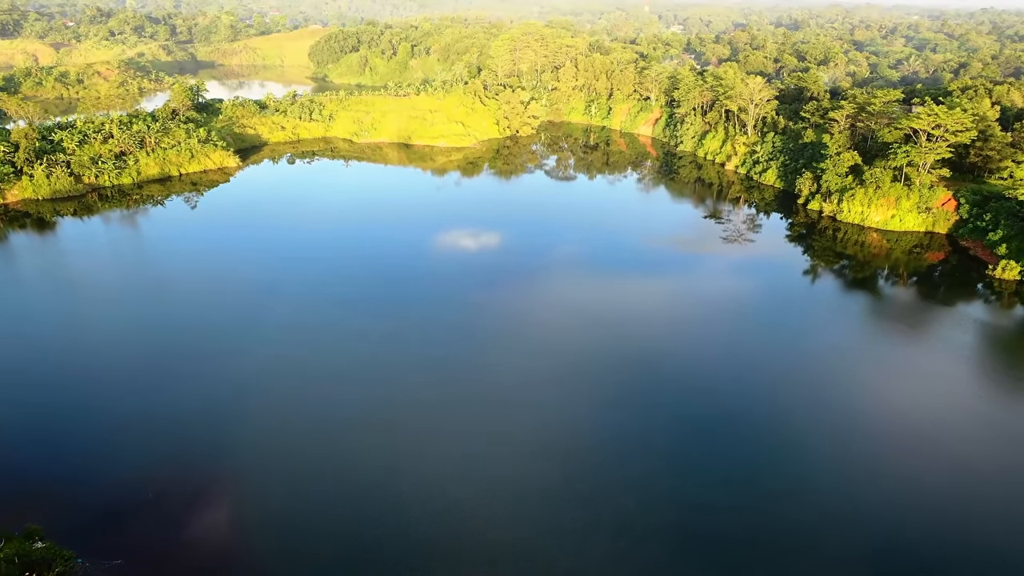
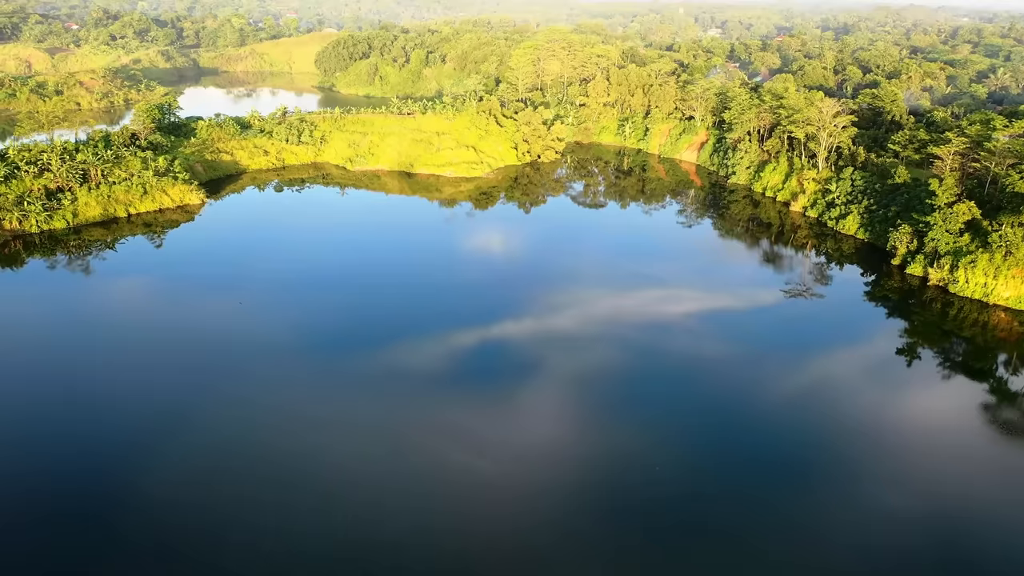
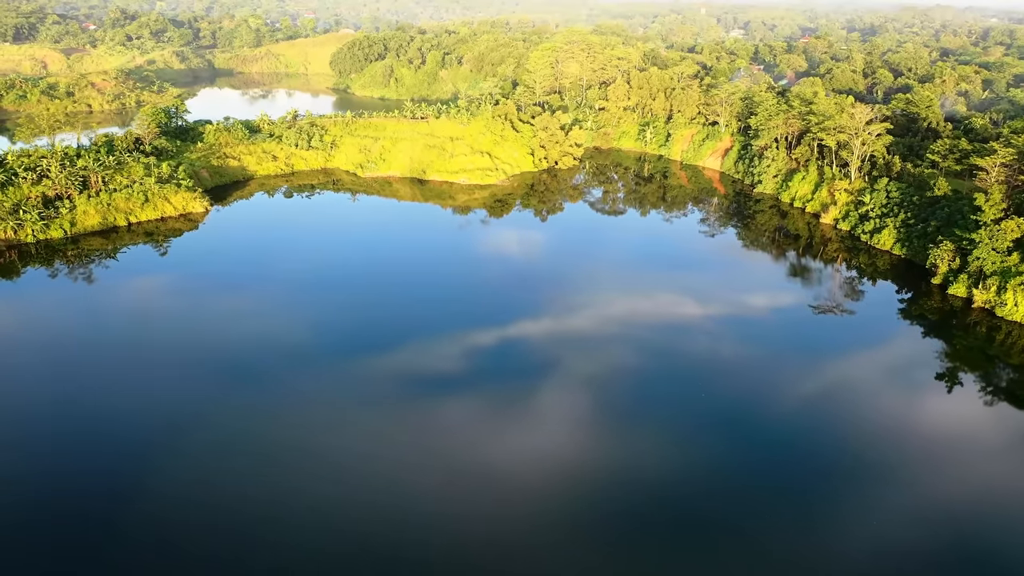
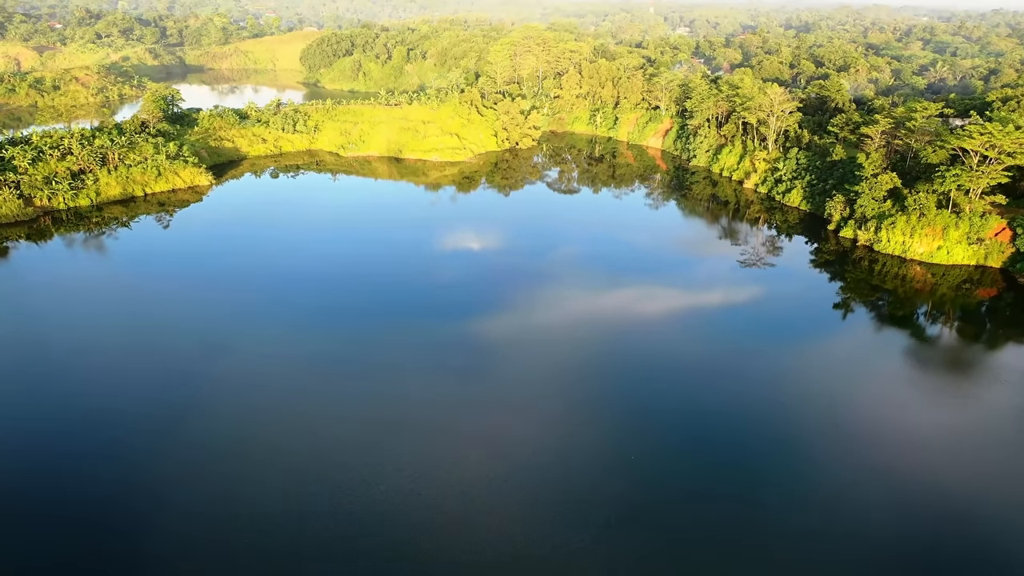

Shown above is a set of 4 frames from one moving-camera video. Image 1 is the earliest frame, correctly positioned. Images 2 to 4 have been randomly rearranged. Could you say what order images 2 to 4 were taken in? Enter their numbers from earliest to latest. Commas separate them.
4, 2, 3
